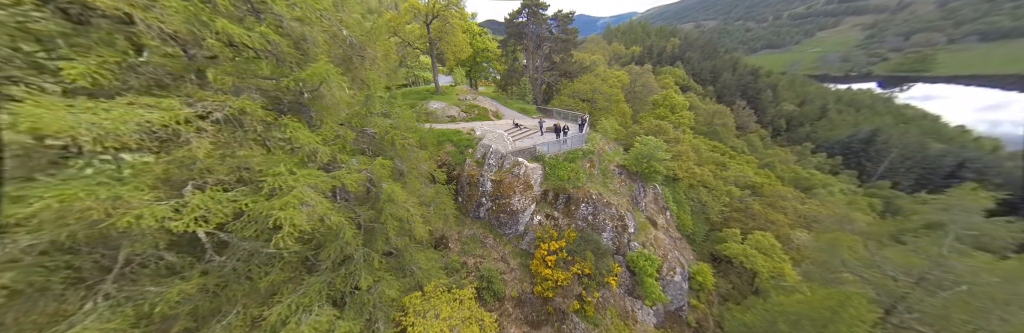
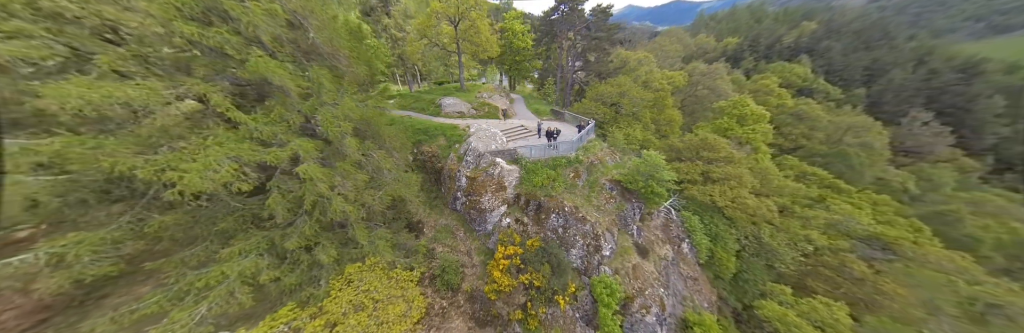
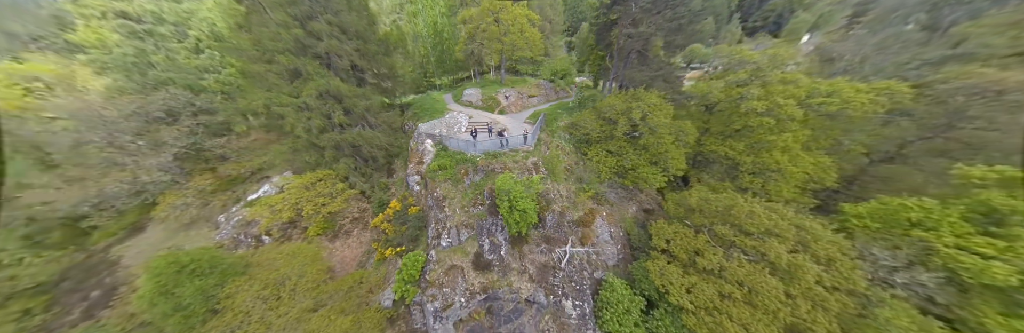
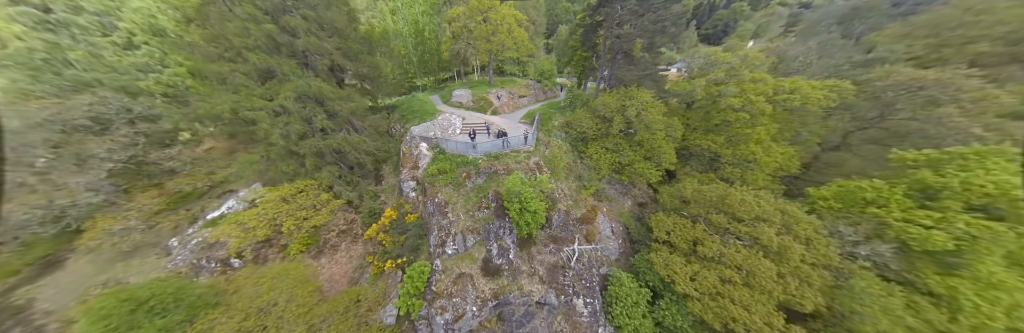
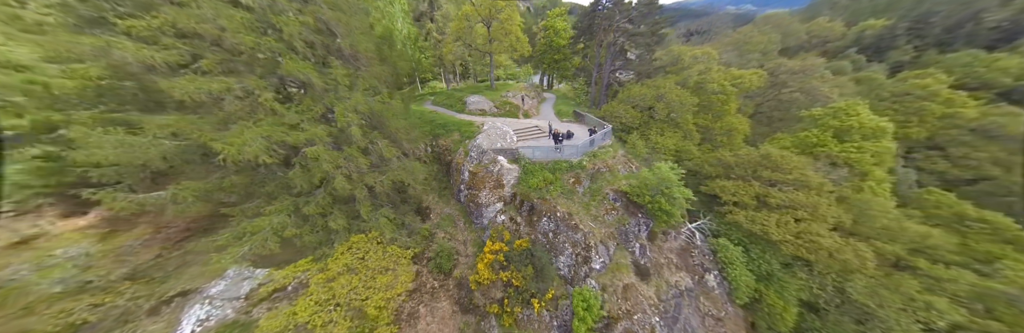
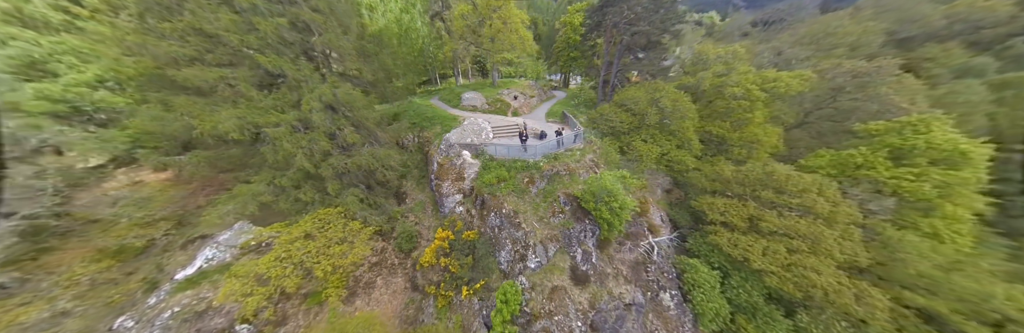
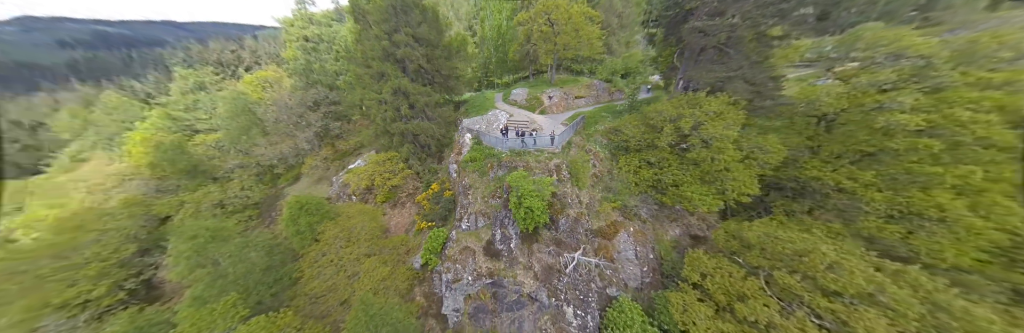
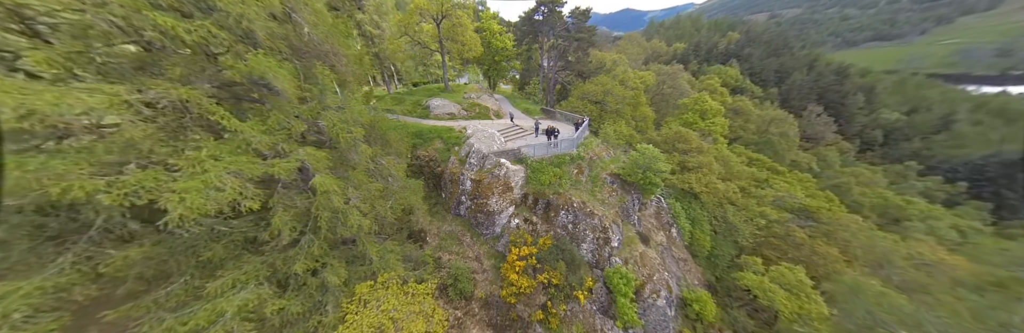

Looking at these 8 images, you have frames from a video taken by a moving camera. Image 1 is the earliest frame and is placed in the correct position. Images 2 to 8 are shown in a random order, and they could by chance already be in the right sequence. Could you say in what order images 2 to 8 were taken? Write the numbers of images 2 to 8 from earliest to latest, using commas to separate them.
8, 2, 5, 6, 4, 3, 7
